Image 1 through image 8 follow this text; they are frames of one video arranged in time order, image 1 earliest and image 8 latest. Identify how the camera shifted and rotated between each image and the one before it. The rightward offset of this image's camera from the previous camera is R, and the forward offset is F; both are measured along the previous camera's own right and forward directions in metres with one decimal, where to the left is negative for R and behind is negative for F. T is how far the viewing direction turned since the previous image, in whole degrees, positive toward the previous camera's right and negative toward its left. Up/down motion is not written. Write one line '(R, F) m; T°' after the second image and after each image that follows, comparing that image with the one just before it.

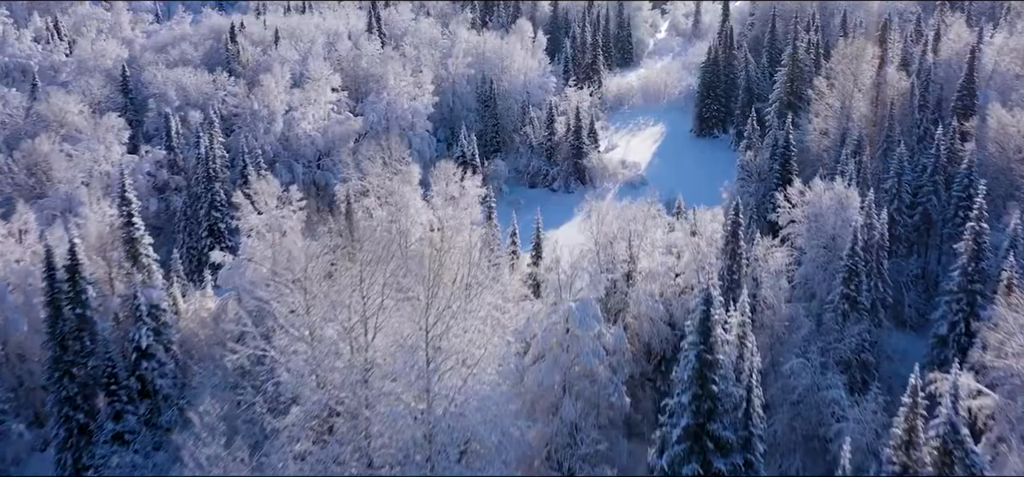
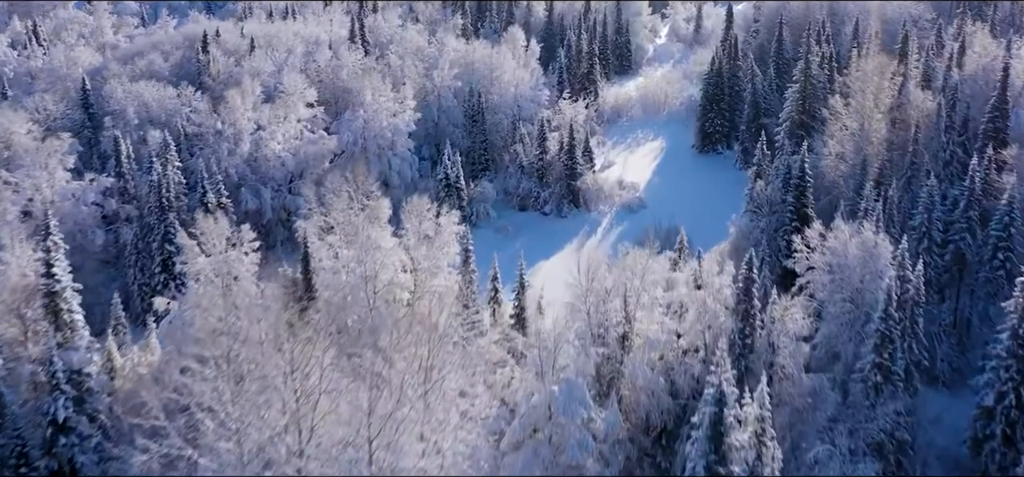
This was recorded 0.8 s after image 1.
(+1.0, +5.2) m; 0°
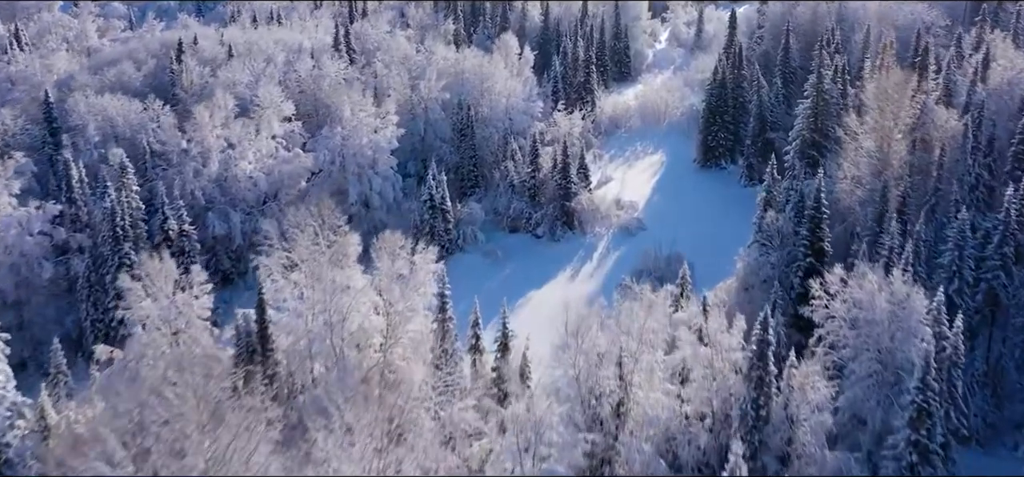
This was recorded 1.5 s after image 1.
(+0.8, +4.2) m; 0°
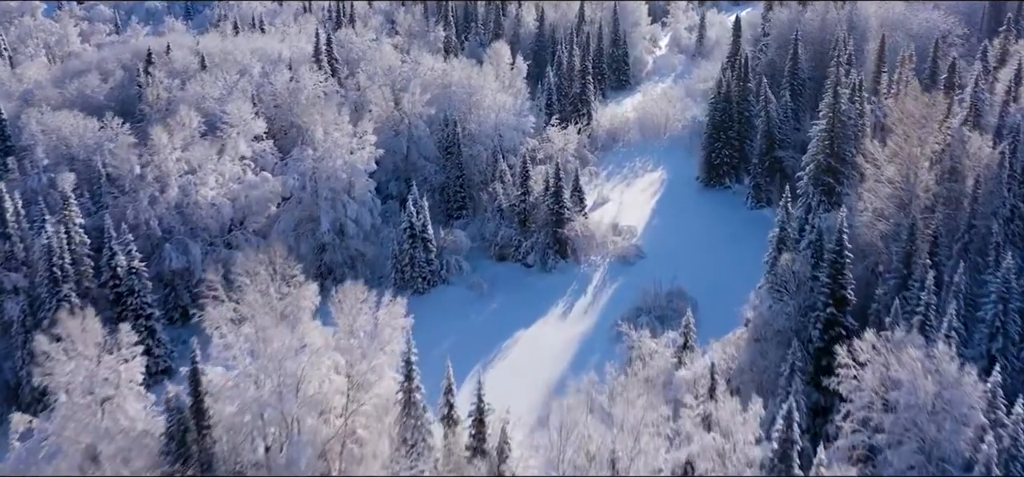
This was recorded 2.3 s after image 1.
(+0.9, +4.7) m; 0°
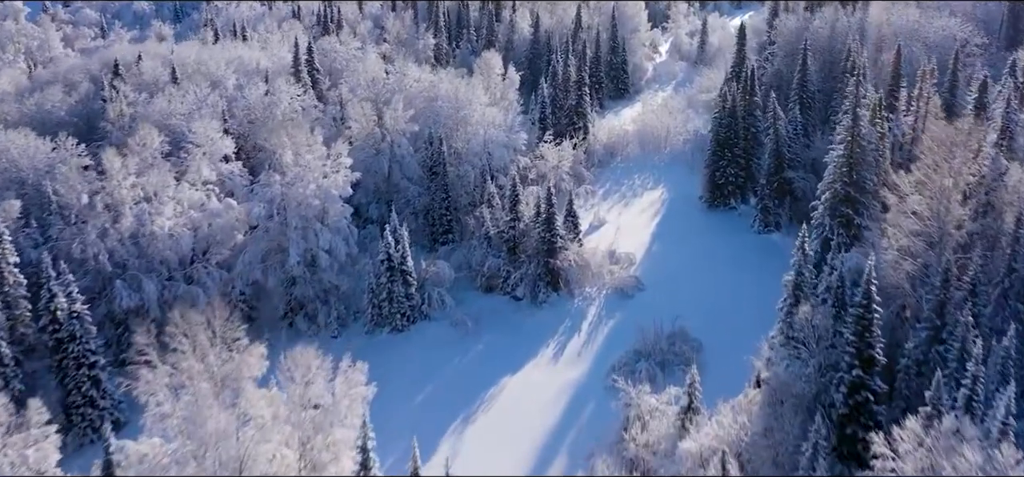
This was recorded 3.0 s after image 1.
(+0.8, +4.4) m; 0°
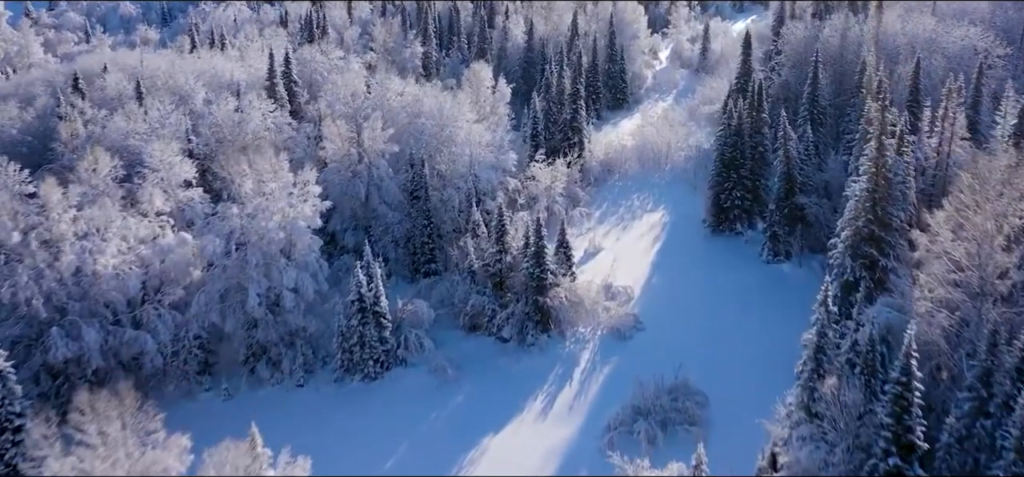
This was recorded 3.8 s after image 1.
(+0.9, +4.7) m; 0°
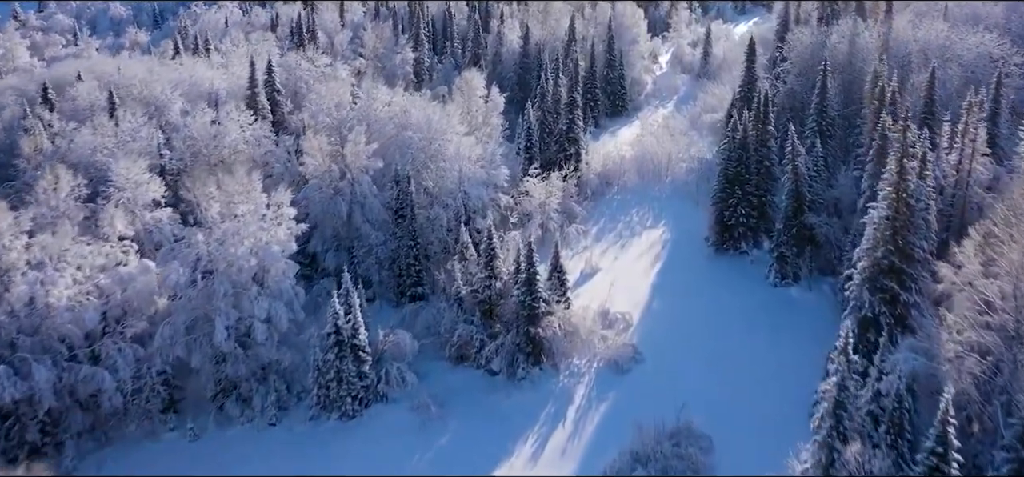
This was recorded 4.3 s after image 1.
(+0.6, +3.2) m; 0°
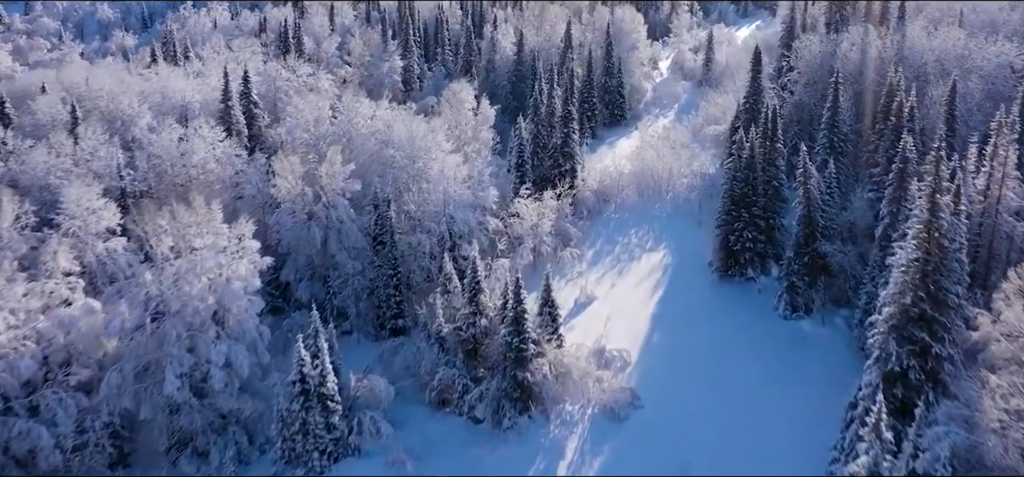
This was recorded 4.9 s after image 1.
(+0.7, +3.9) m; 0°
